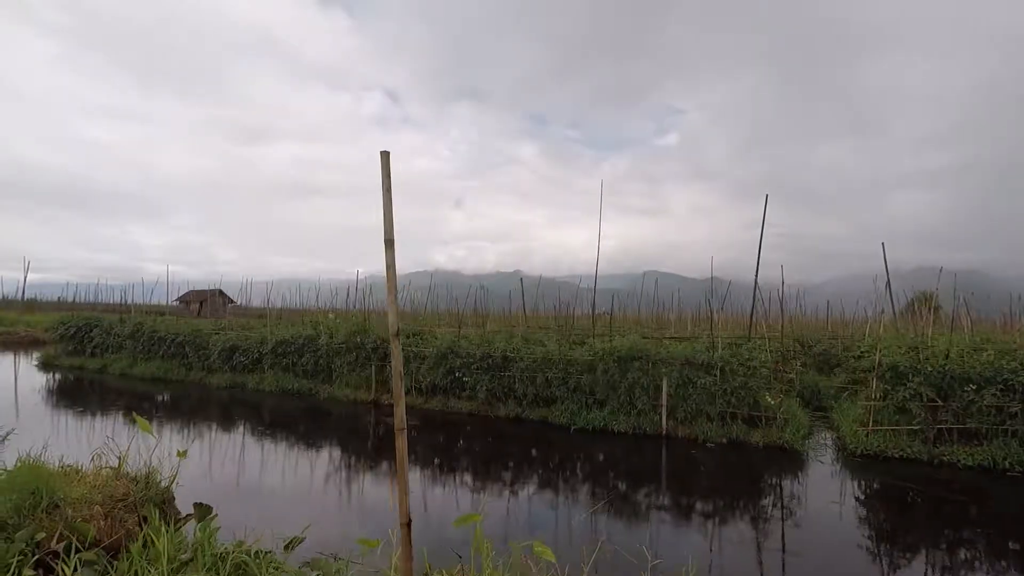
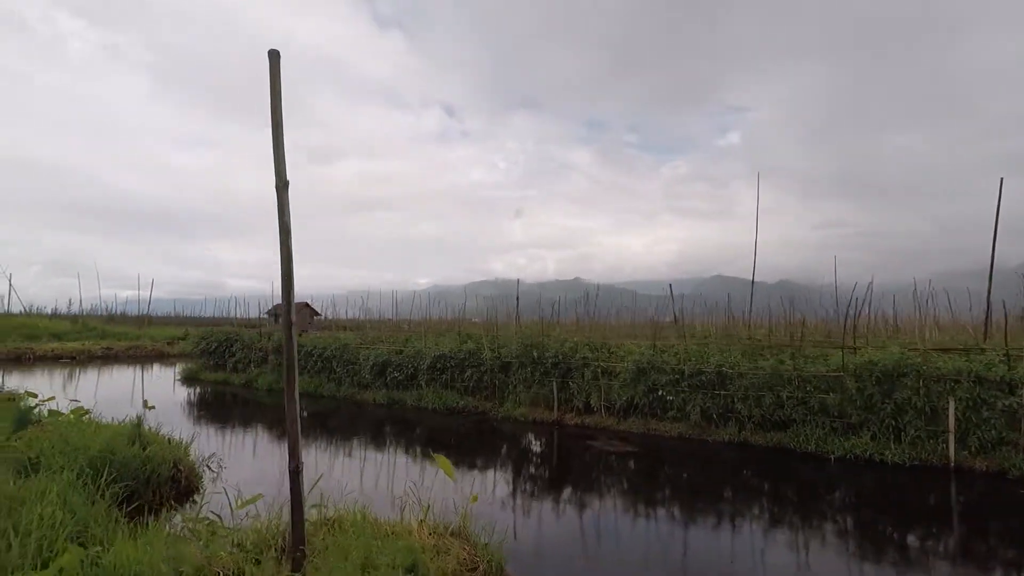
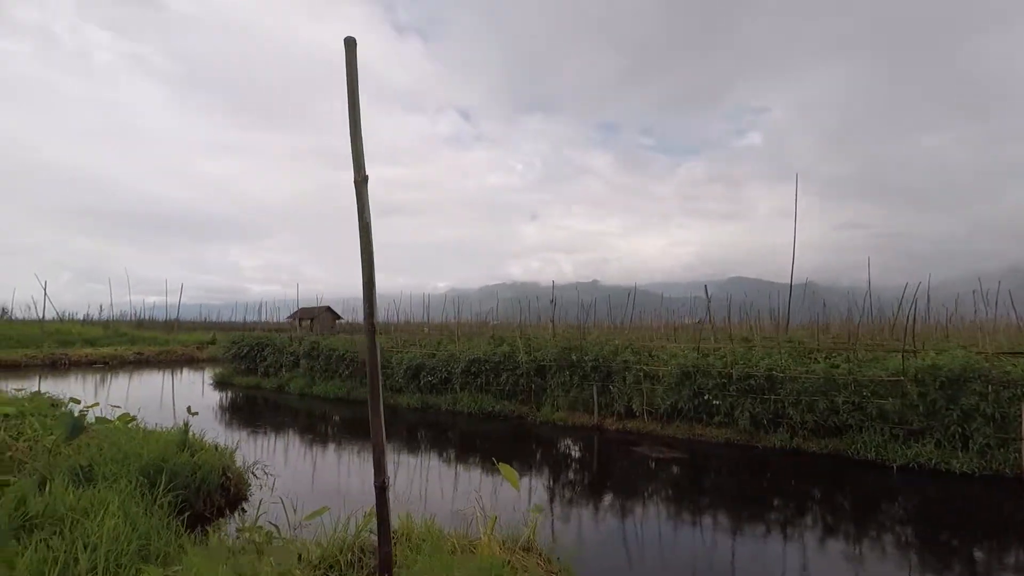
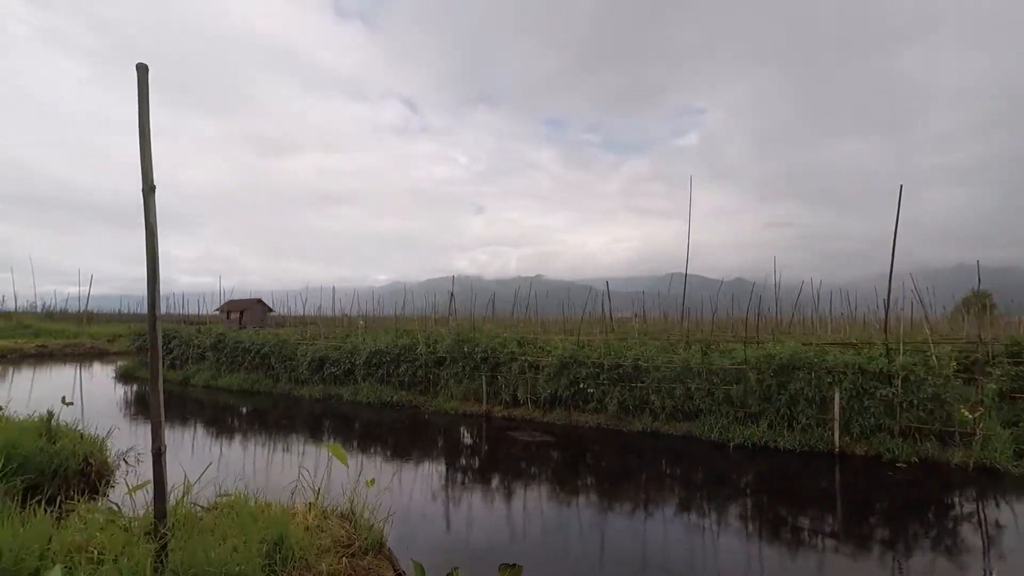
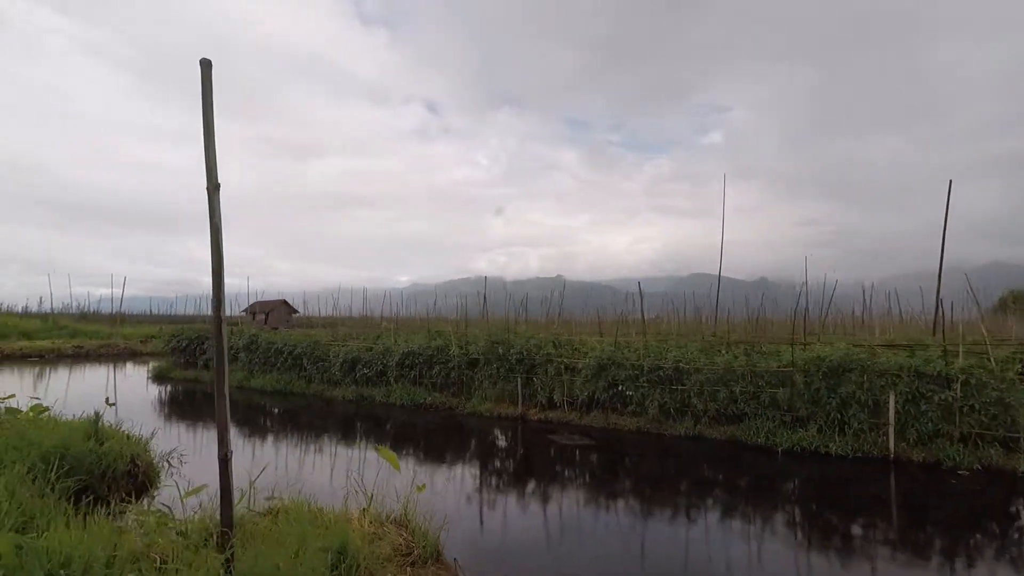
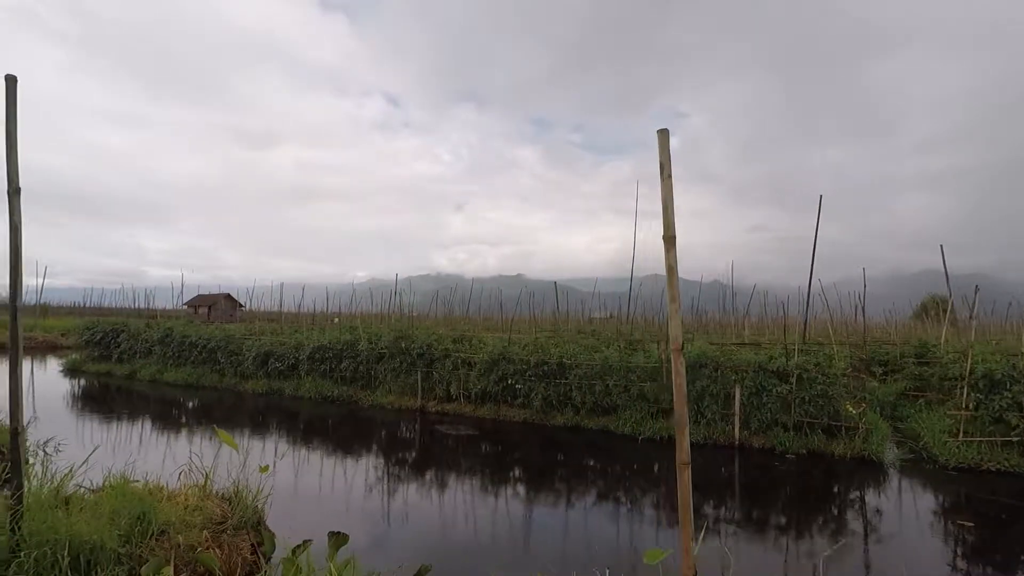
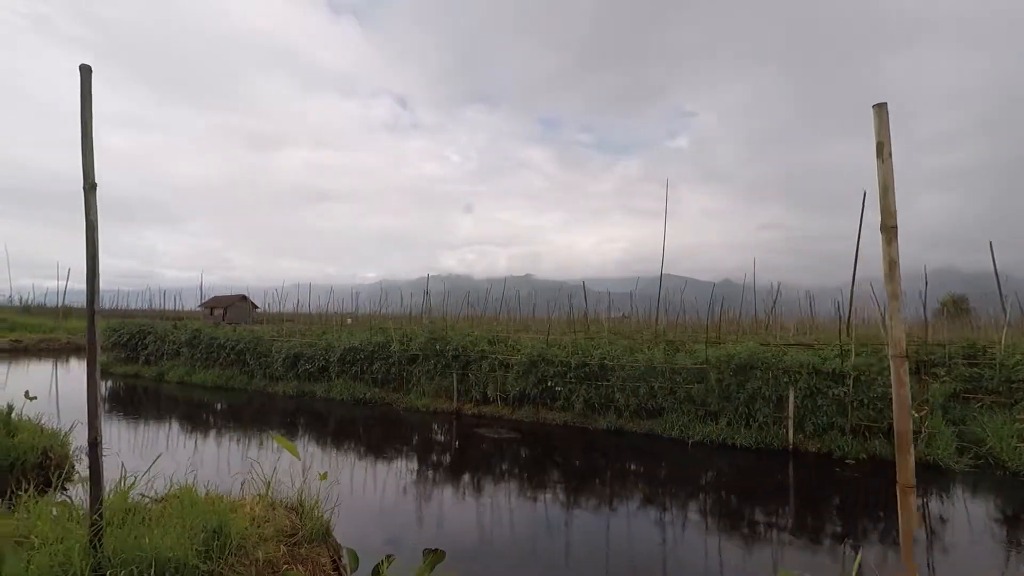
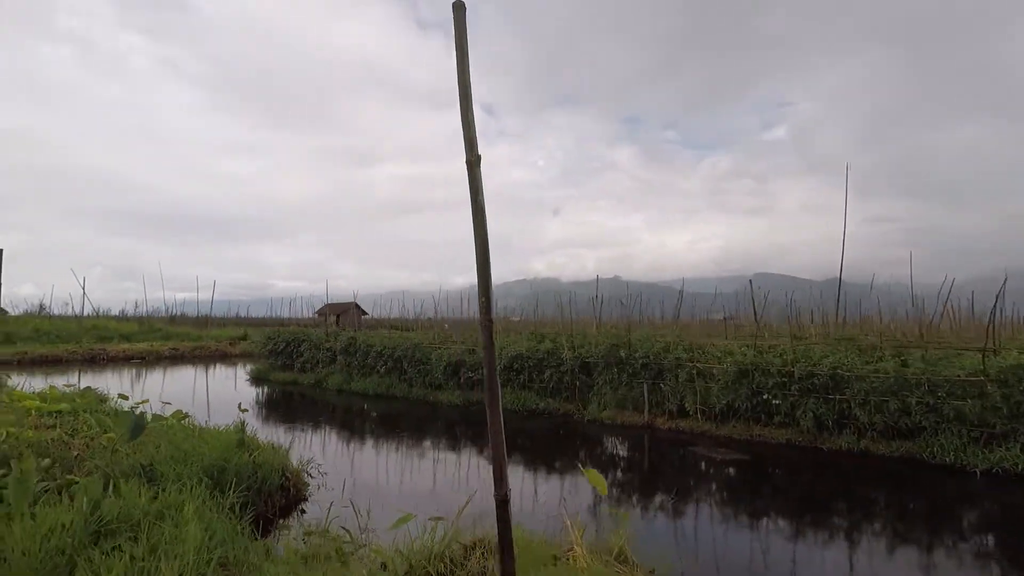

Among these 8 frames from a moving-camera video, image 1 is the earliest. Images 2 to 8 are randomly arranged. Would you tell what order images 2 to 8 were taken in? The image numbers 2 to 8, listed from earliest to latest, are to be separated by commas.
6, 7, 4, 5, 2, 3, 8
